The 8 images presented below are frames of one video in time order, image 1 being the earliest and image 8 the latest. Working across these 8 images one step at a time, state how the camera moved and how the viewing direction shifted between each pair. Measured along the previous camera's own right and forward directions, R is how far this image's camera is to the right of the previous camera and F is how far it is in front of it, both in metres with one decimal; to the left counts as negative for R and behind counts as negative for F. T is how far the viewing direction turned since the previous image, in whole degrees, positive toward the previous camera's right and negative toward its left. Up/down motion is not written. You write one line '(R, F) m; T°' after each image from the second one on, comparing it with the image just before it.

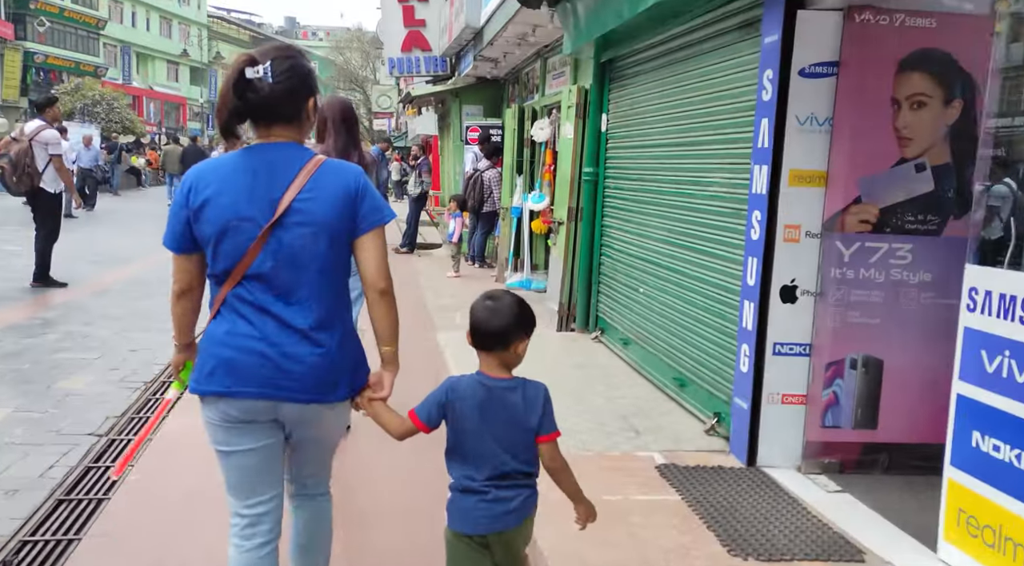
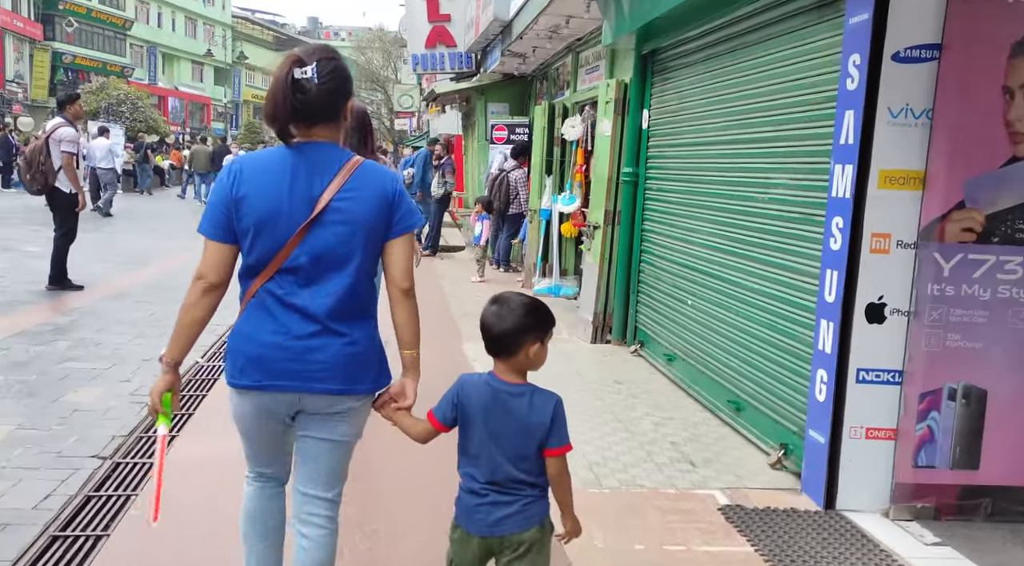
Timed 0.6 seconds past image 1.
(-0.1, +0.5) m; -1°
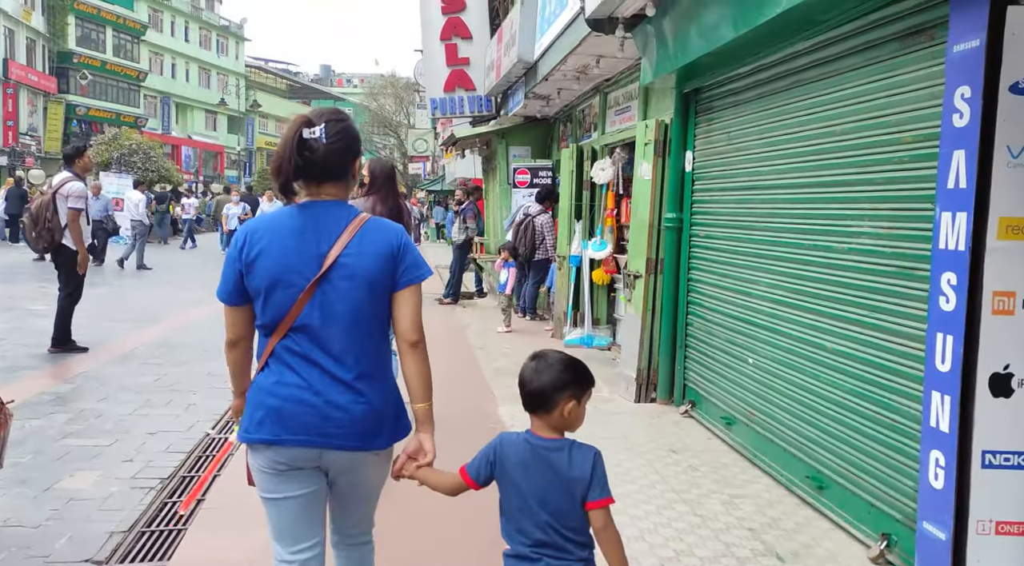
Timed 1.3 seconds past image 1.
(-0.2, +0.5) m; -1°
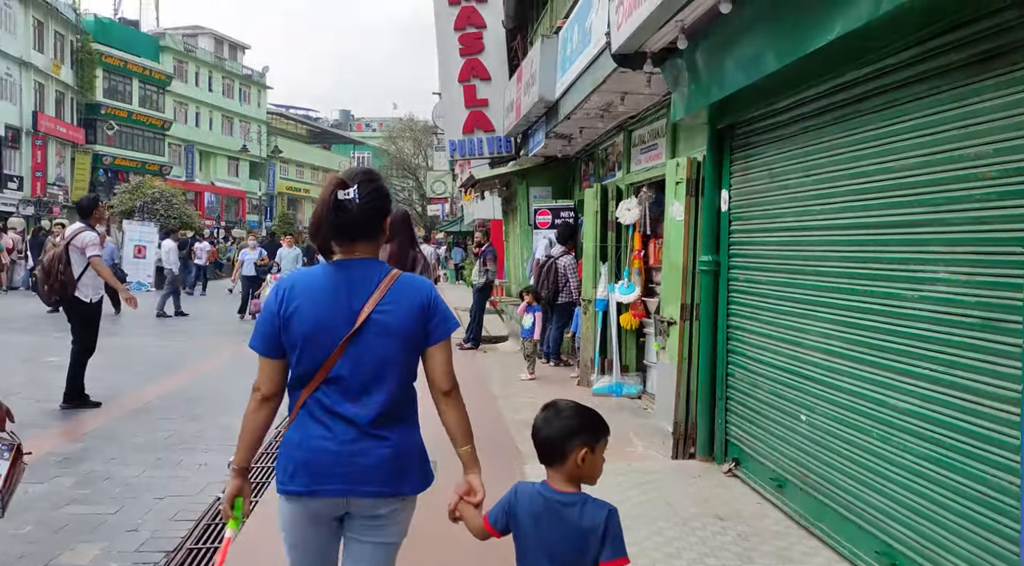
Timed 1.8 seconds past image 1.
(0.0, +0.4) m; -1°
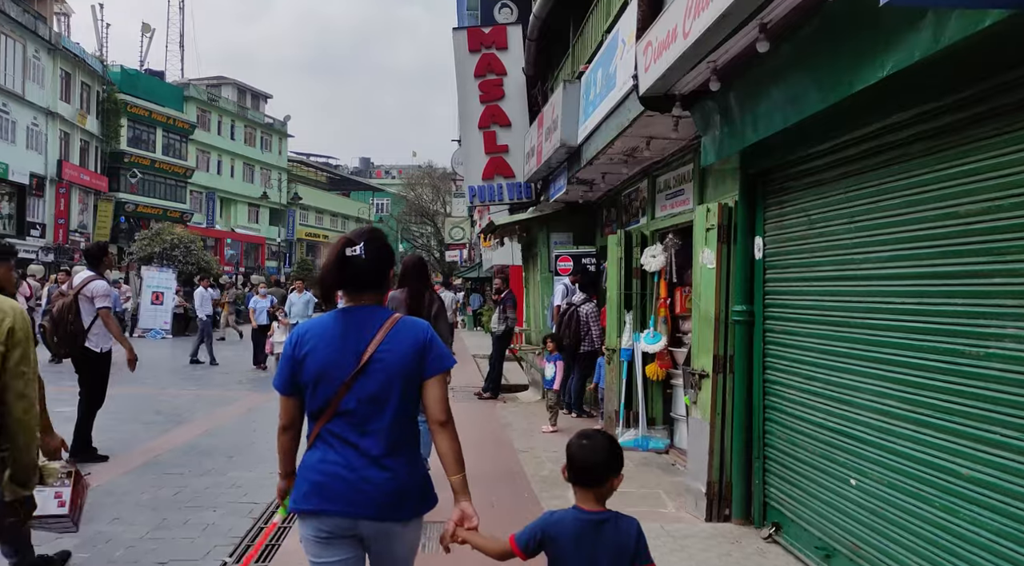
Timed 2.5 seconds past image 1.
(0.0, +0.3) m; -1°
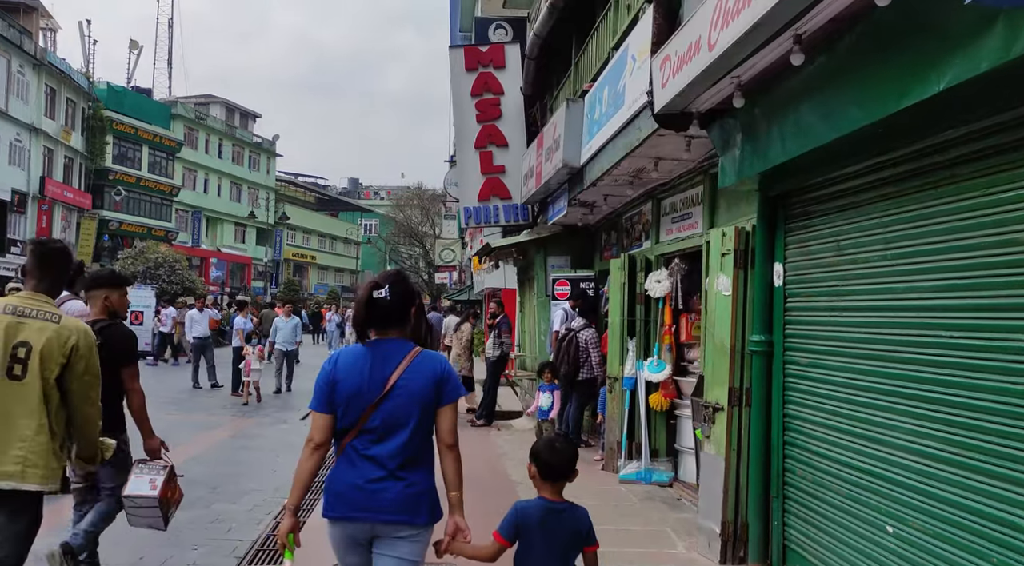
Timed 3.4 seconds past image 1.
(-0.1, +0.3) m; +1°
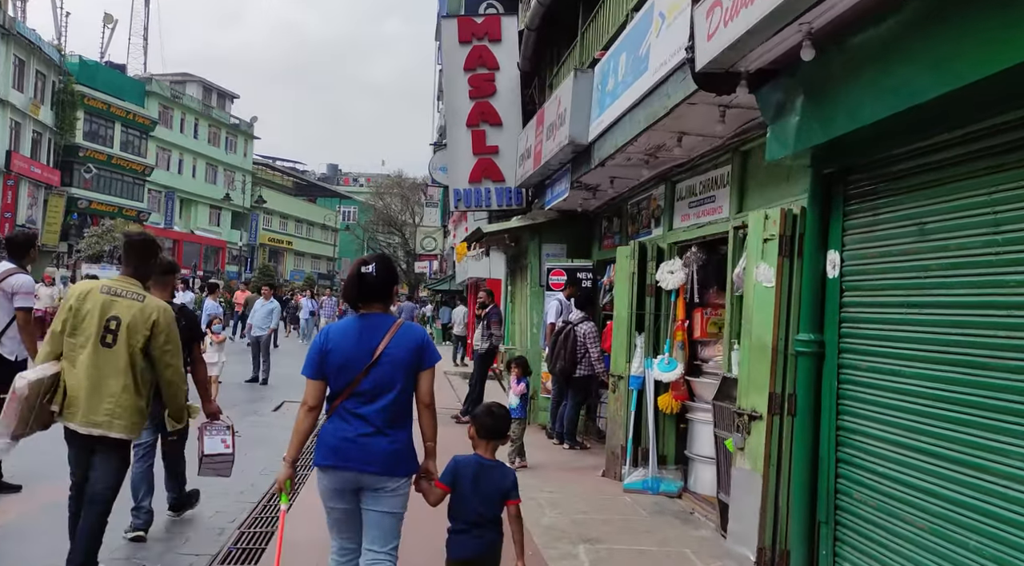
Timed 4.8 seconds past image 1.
(-0.2, +0.8) m; +2°
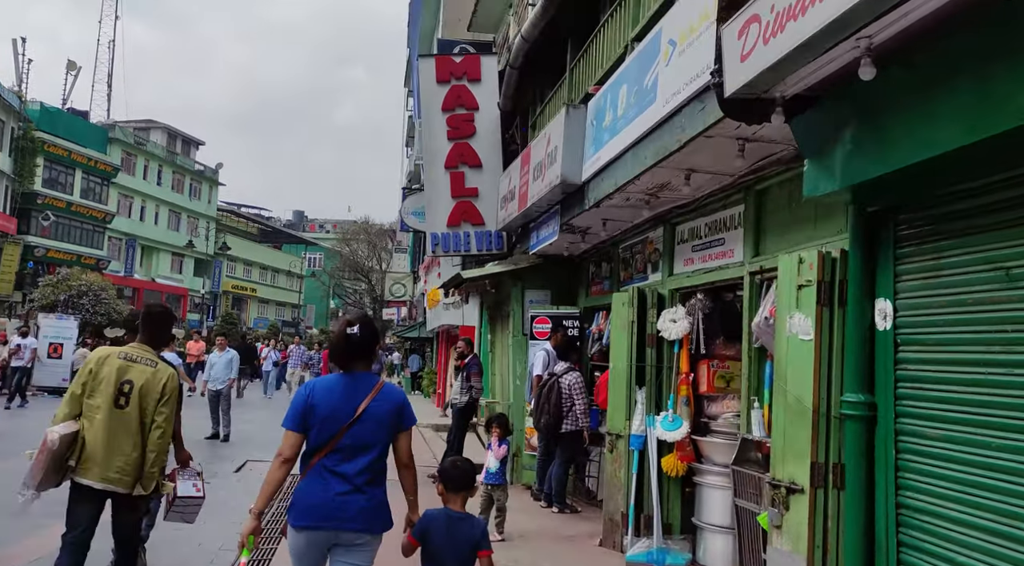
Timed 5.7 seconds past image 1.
(-0.2, +0.6) m; +2°
